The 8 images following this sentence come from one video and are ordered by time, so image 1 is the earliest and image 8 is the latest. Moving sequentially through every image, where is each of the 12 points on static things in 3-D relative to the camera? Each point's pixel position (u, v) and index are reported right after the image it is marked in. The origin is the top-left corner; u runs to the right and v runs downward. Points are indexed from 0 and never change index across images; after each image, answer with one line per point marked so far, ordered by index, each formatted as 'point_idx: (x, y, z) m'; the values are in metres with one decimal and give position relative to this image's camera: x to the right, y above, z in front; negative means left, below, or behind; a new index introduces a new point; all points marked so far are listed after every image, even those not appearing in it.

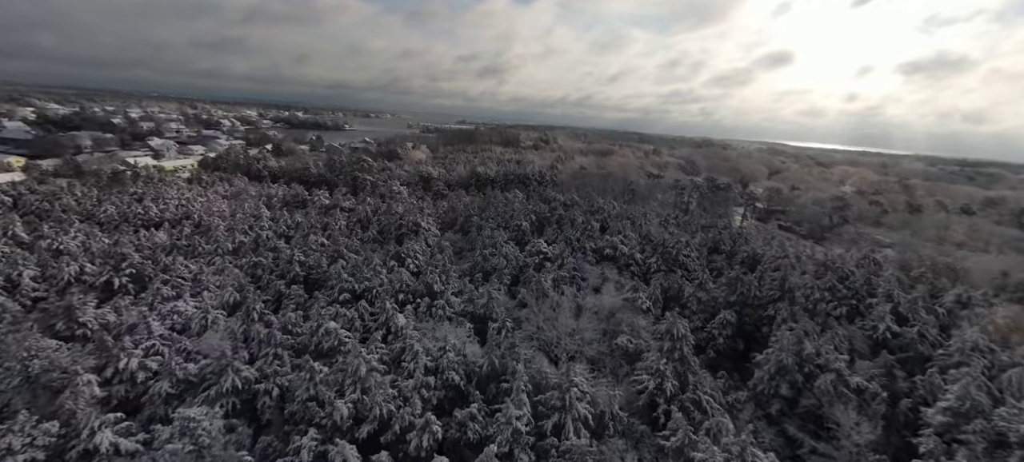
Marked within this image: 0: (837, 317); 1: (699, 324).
0: (+11.6, -3.1, +13.0) m
1: (+7.0, -3.5, +13.5) m
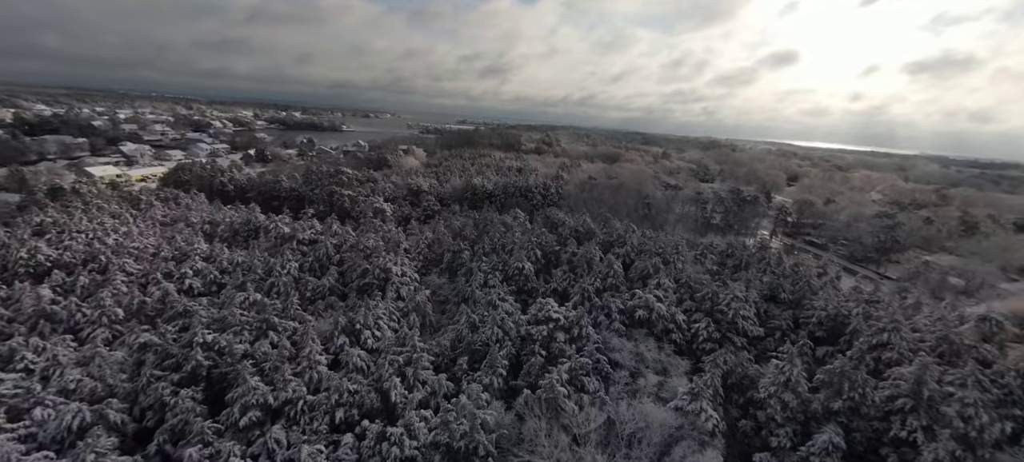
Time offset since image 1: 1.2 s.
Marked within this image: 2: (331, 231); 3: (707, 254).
0: (+11.6, -5.0, +8.6) m
1: (+6.9, -5.4, +9.1) m
2: (-9.4, 0.0, +18.9) m
3: (+10.2, -1.2, +19.1) m
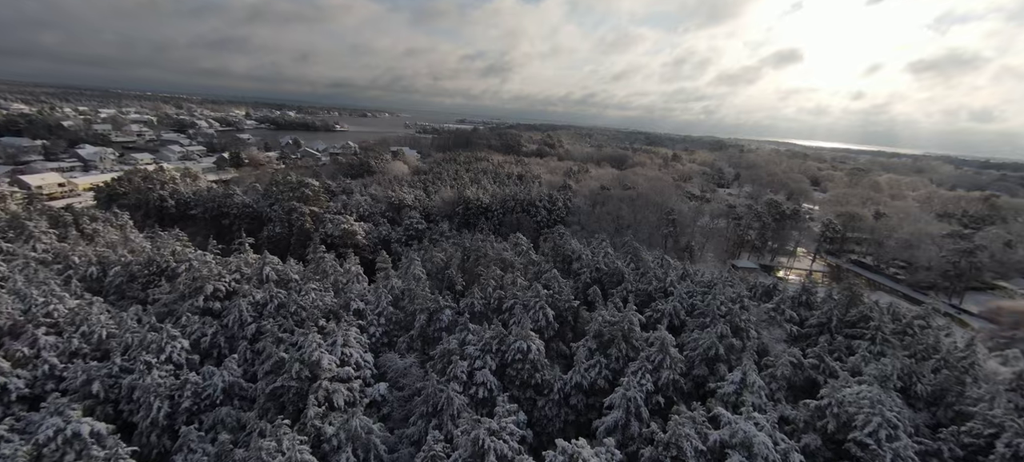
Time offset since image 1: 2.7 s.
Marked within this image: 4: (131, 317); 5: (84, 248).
0: (+11.6, -6.7, +3.4) m
1: (+6.9, -7.1, +3.9) m
2: (-9.4, -1.7, +13.7) m
3: (+10.2, -2.8, +13.9) m
4: (-12.1, -2.7, +11.6) m
5: (-18.2, -0.7, +15.5) m
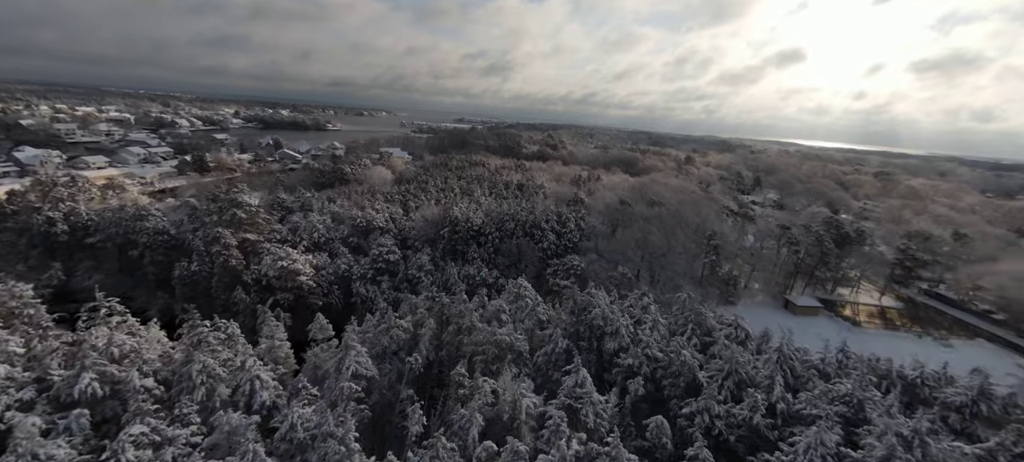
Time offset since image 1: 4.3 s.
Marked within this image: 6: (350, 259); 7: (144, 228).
0: (+11.6, -8.5, -2.4) m
1: (+6.9, -8.9, -1.9) m
2: (-9.5, -3.5, +7.8) m
3: (+10.2, -4.6, +8.0) m
4: (-12.1, -4.5, +5.7) m
5: (-18.3, -2.4, +9.6) m
6: (-8.6, -1.5, +19.2) m
7: (-18.9, +0.1, +18.6) m
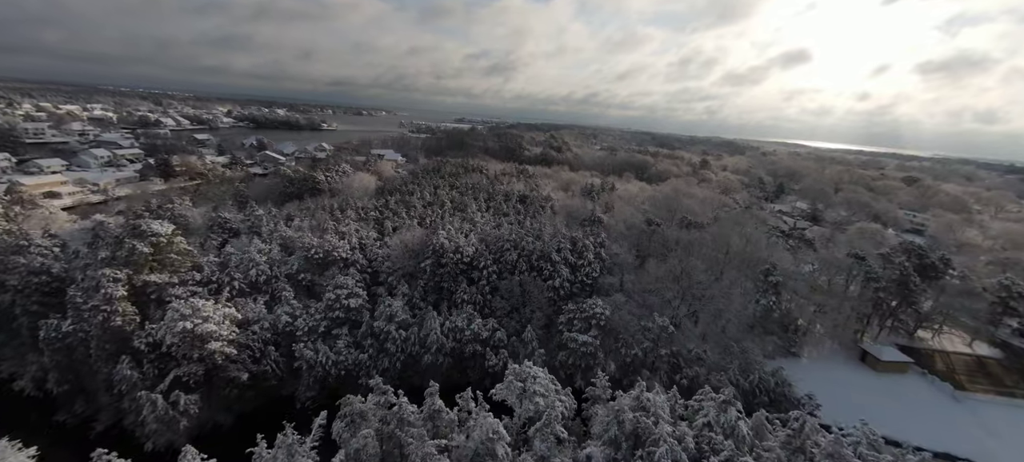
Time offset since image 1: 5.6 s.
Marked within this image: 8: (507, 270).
0: (+11.5, -10.1, -7.4) m
1: (+6.9, -10.4, -6.8) m
2: (-9.4, -4.9, +3.0) m
3: (+10.2, -6.2, +3.1) m
4: (-12.1, -6.0, +0.8) m
5: (-18.2, -3.9, +4.8) m
6: (-8.5, -3.0, +14.3) m
7: (-18.8, -1.3, +13.8) m
8: (-0.3, -1.8, +16.8) m
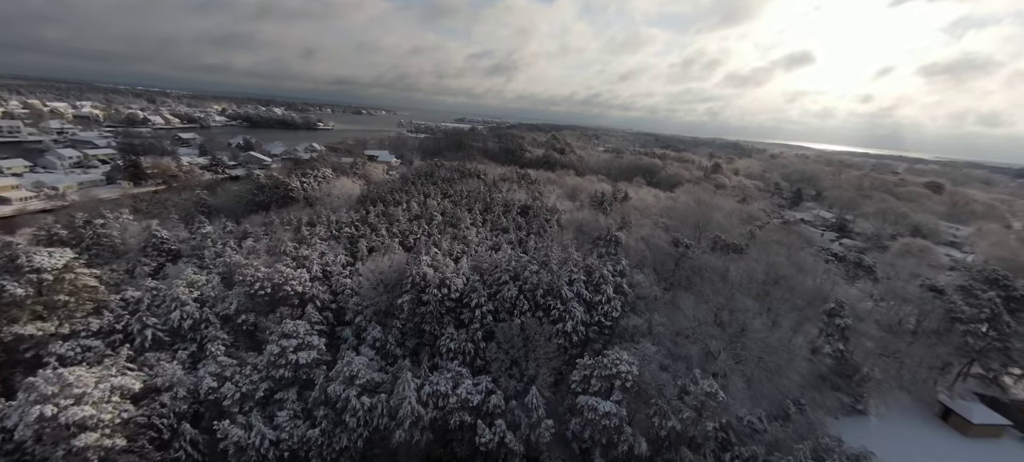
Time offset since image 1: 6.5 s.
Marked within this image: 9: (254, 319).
0: (+11.5, -11.2, -10.8) m
1: (+6.8, -11.5, -10.3) m
2: (-9.5, -5.9, -0.5) m
3: (+10.2, -7.3, -0.4) m
4: (-12.1, -6.9, -2.6) m
5: (-18.3, -4.8, +1.3) m
6: (-8.5, -4.0, +10.9) m
7: (-18.8, -2.2, +10.4) m
8: (-0.3, -2.9, +13.4) m
9: (-8.7, -3.0, +12.4) m
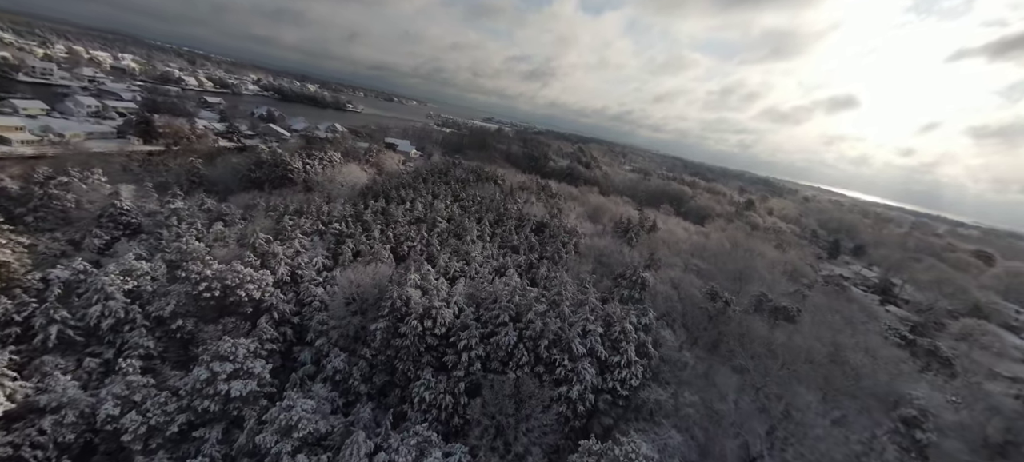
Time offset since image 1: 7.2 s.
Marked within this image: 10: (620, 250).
0: (+9.2, -13.2, -13.9) m
1: (+4.6, -12.9, -13.1) m
2: (-10.4, -5.3, -2.7) m
3: (+8.9, -9.4, -3.3) m
4: (-13.3, -5.9, -4.8) m
5: (-18.9, -3.0, -0.6) m
6: (-8.8, -3.6, +8.6) m
7: (-18.8, -0.4, +8.5) m
8: (-0.4, -3.7, +10.8) m
9: (-8.8, -2.7, +10.1) m
10: (+5.9, -1.0, +19.8) m
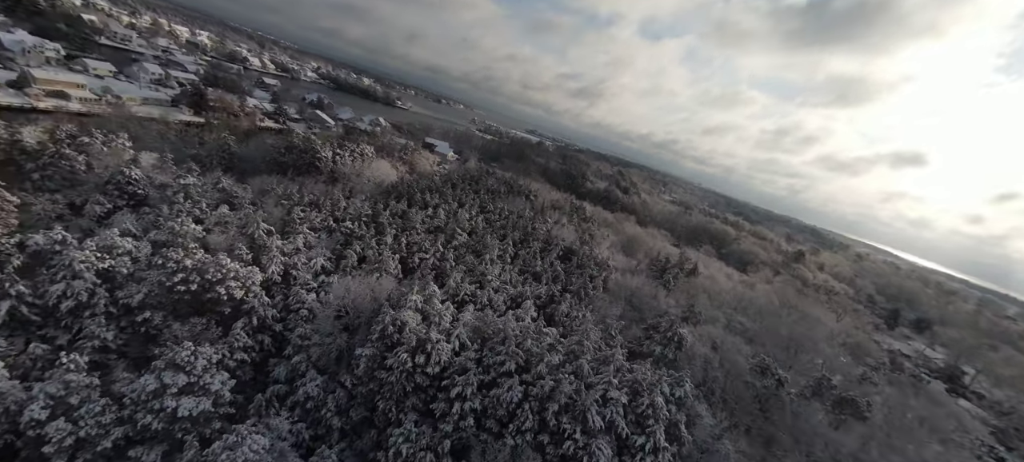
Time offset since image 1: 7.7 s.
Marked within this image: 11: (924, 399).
0: (+6.0, -14.3, -16.6) m
1: (+1.5, -13.4, -15.5) m
2: (-11.4, -4.1, -3.8) m
3: (+7.0, -10.8, -6.0) m
4: (-14.5, -4.2, -5.6) m
5: (-19.3, -0.7, -0.9) m
6: (-8.8, -3.1, +7.4) m
7: (-18.2, +1.4, +8.2) m
8: (-0.4, -4.5, +9.0) m
9: (-8.6, -2.2, +9.0) m
10: (+6.9, -3.0, +17.5) m
11: (+16.6, -6.8, +14.7) m
